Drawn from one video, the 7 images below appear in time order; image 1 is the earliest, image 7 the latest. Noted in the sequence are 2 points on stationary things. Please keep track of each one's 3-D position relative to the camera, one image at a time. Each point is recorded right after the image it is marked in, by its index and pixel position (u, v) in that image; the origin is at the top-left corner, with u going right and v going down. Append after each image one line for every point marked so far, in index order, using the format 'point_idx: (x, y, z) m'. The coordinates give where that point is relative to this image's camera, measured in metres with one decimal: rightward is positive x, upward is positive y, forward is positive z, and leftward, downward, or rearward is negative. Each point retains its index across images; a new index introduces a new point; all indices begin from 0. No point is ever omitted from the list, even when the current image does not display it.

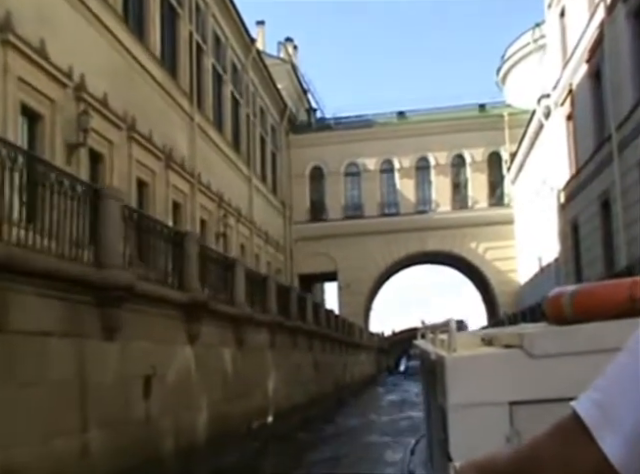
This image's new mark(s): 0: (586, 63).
0: (+6.5, +4.3, +19.7) m
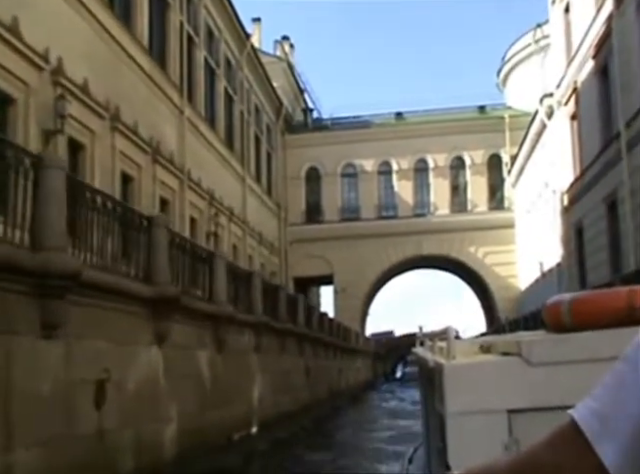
0: (+6.4, +4.2, +19.0) m
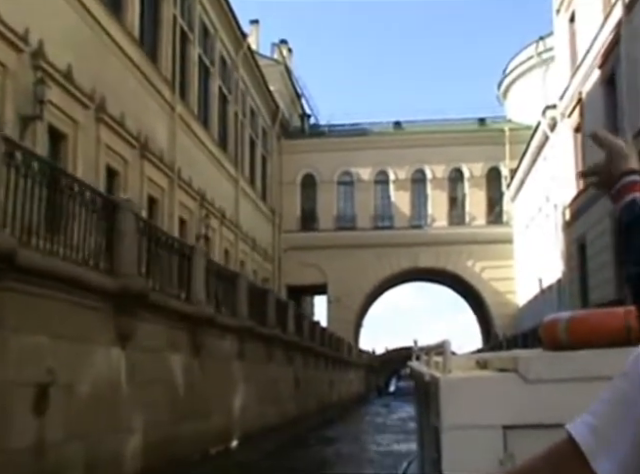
0: (+6.4, +3.8, +18.4) m
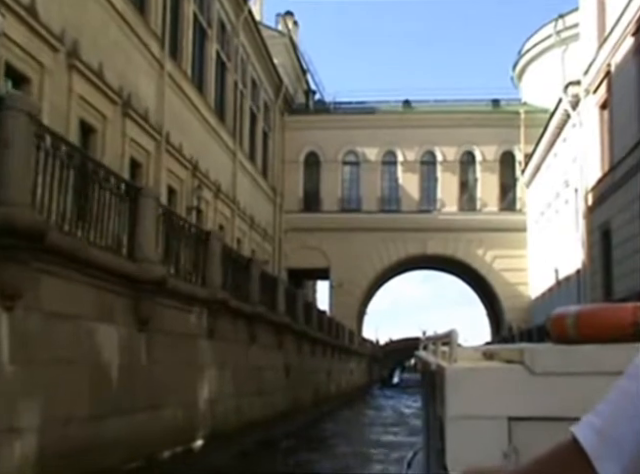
0: (+6.5, +4.1, +16.7) m
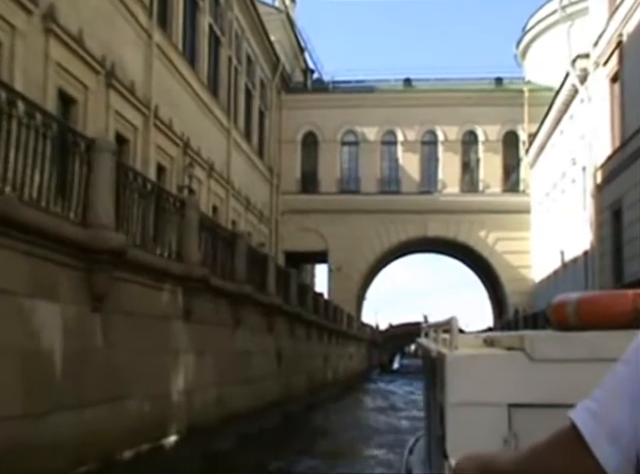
0: (+6.4, +4.6, +15.9) m
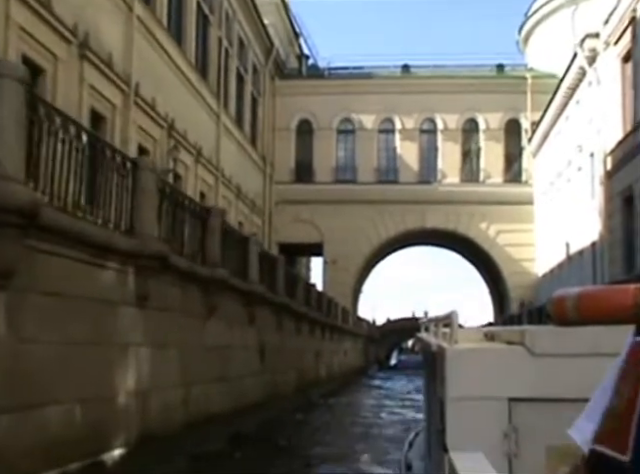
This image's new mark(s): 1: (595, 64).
0: (+6.3, +4.8, +14.9) m
1: (+6.7, +4.1, +19.6) m
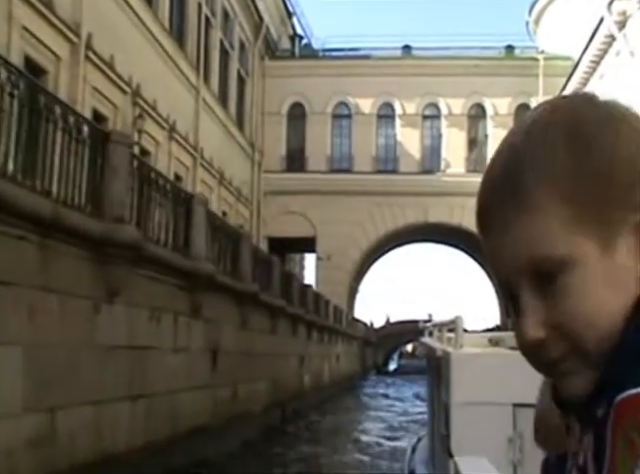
0: (+6.1, +5.0, +12.6) m
1: (+6.5, +4.3, +17.4) m
